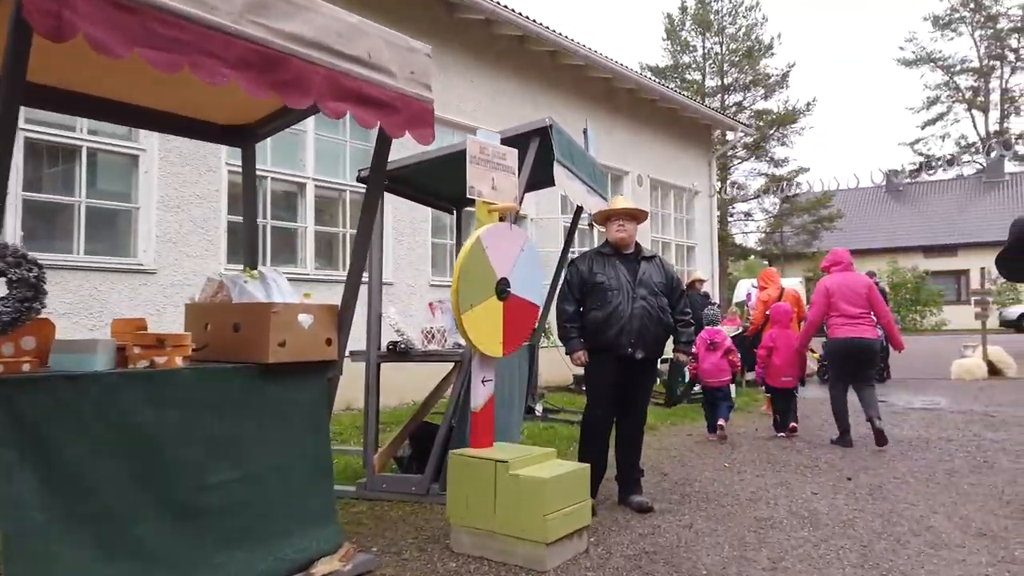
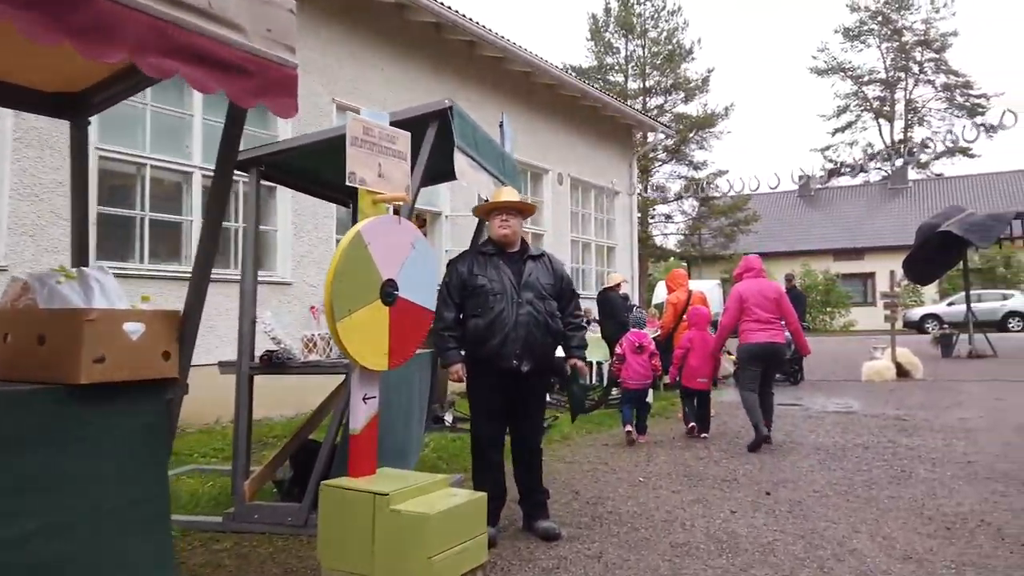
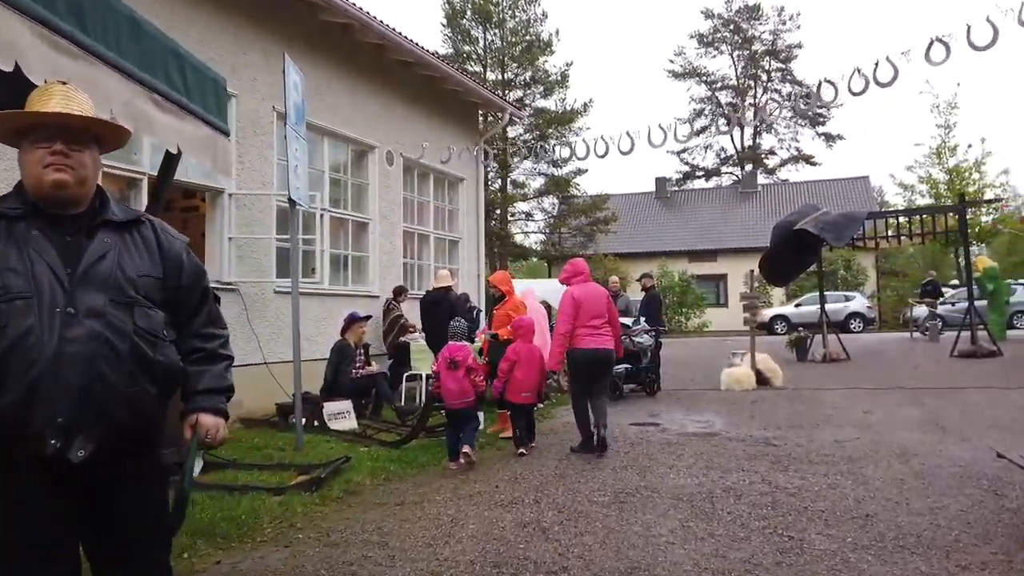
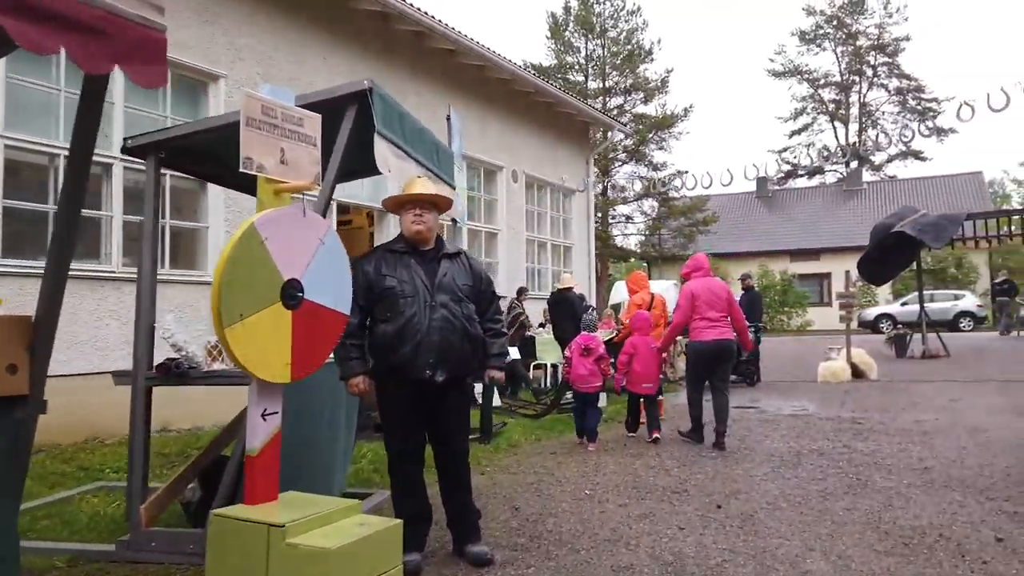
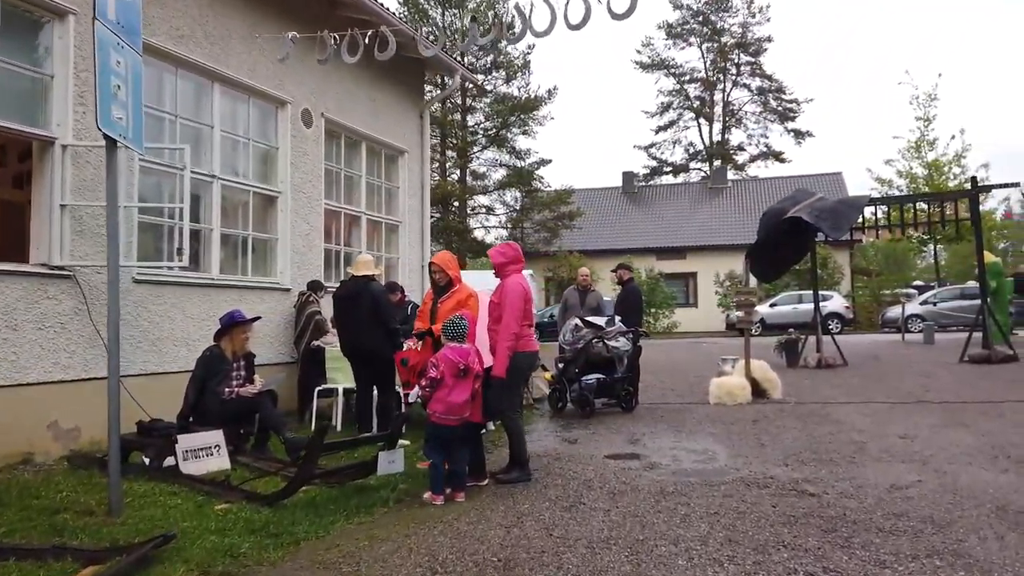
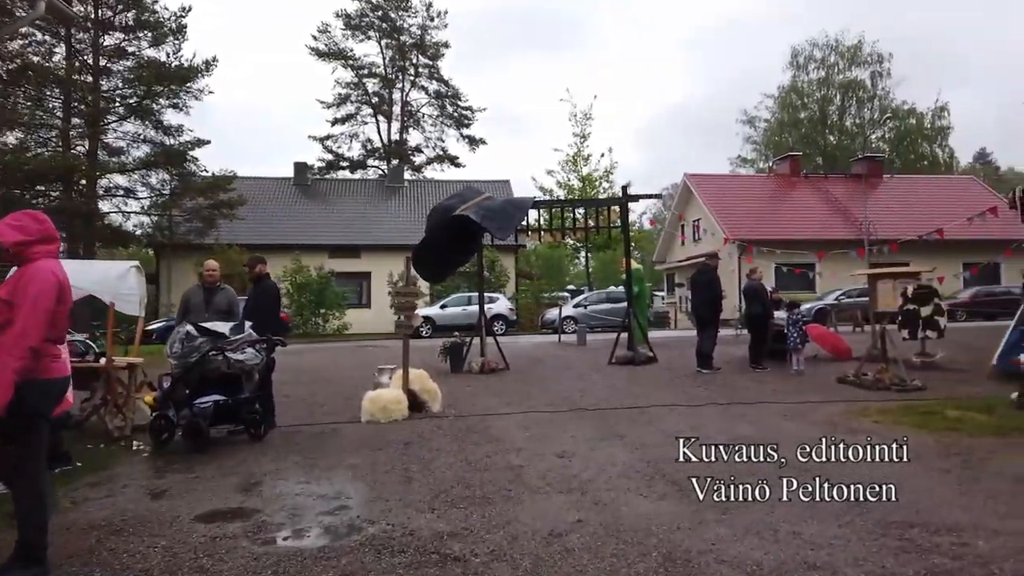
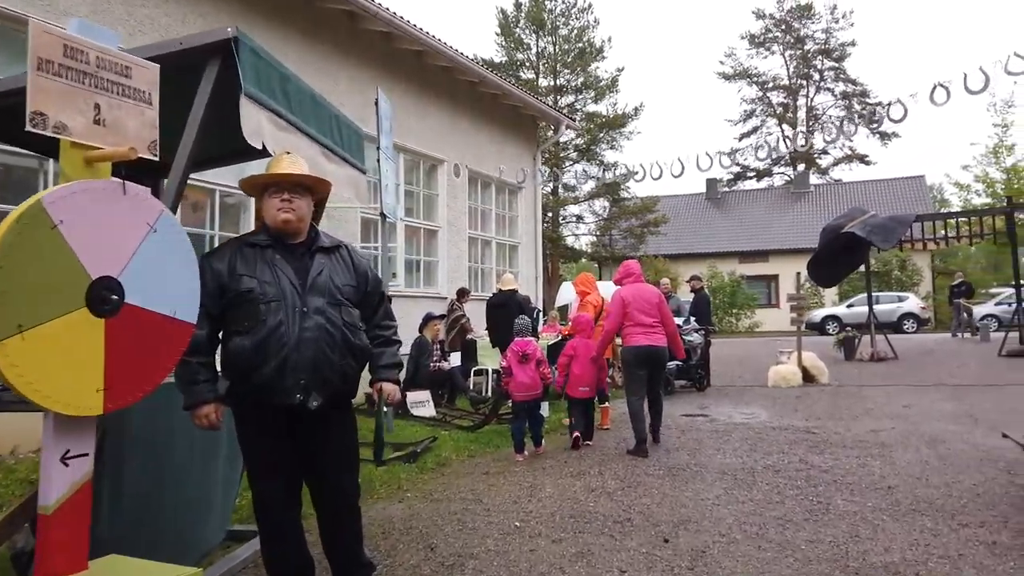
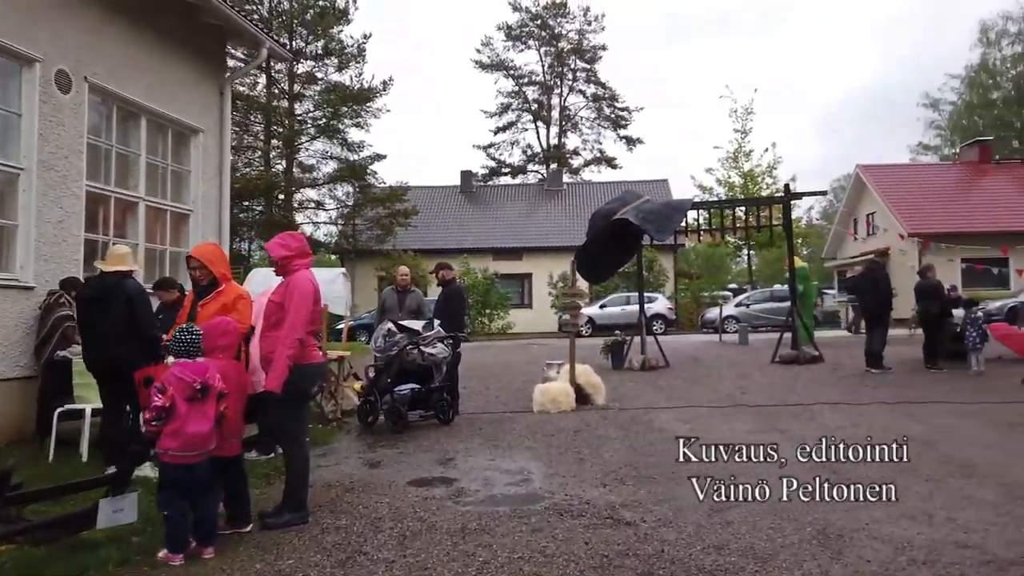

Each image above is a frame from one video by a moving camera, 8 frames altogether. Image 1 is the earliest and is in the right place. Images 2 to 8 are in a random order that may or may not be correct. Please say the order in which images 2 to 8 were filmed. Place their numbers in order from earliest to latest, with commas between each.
2, 4, 7, 3, 5, 8, 6
